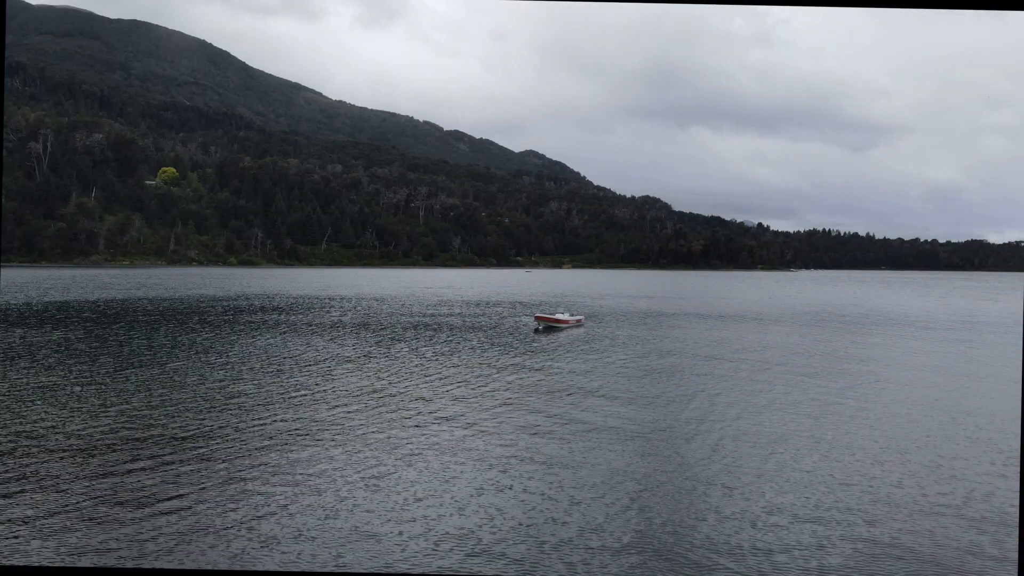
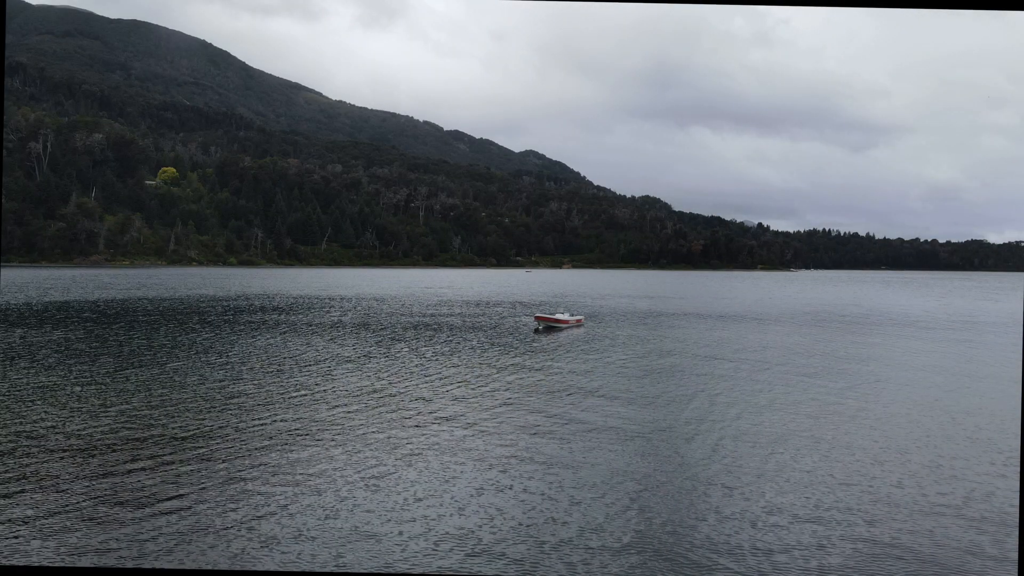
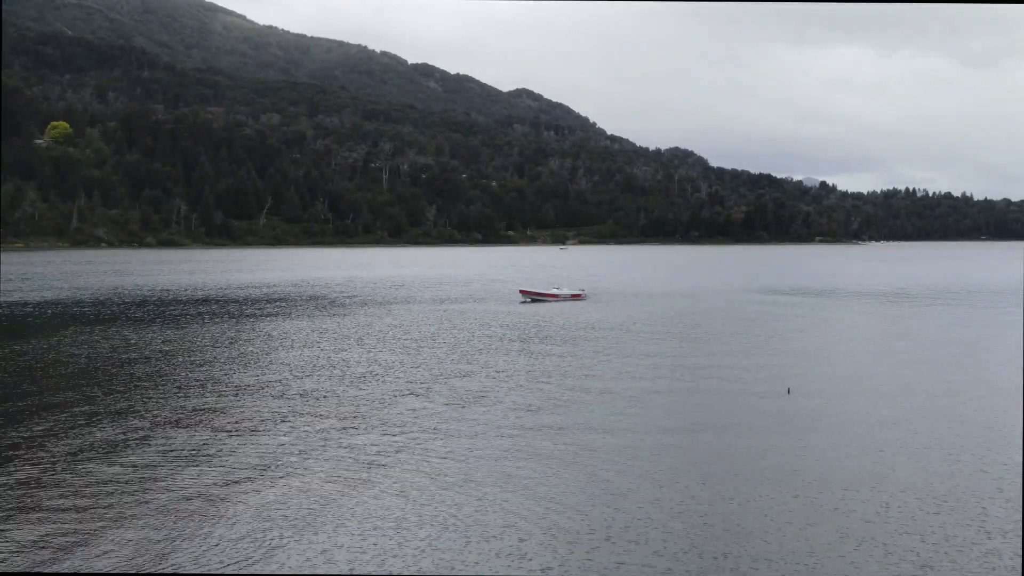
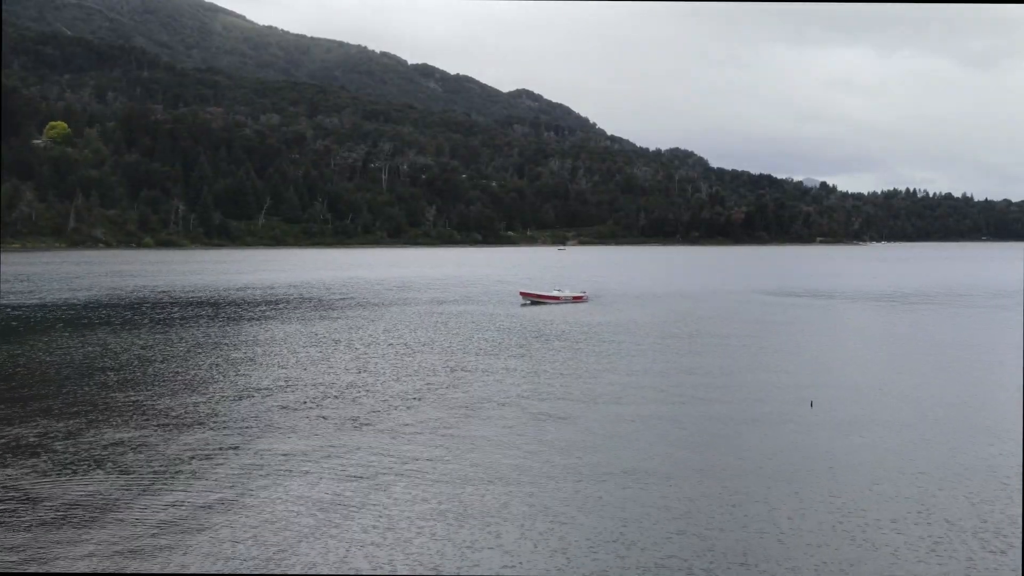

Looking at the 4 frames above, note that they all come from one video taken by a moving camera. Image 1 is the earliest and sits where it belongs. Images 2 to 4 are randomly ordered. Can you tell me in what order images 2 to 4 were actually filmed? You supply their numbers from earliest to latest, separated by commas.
2, 3, 4
